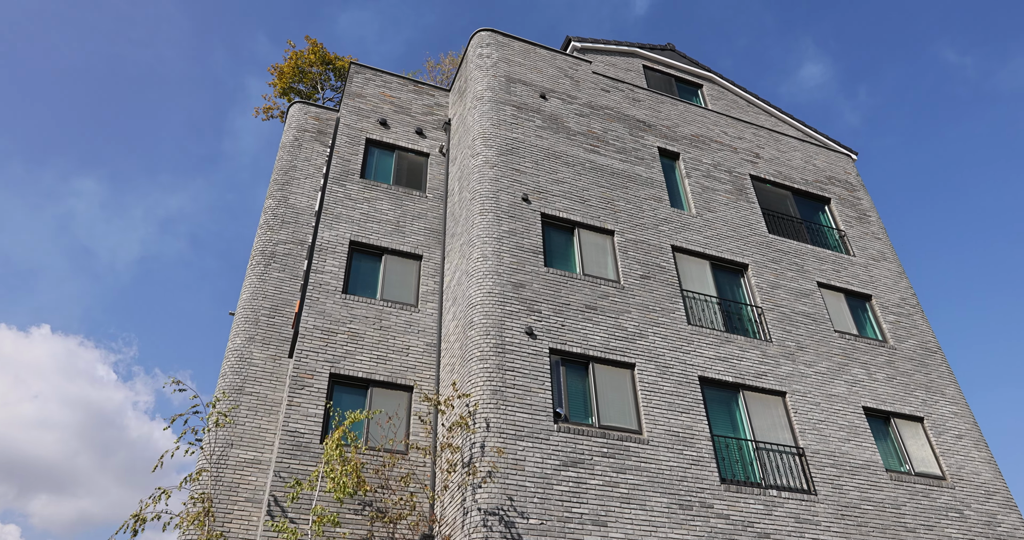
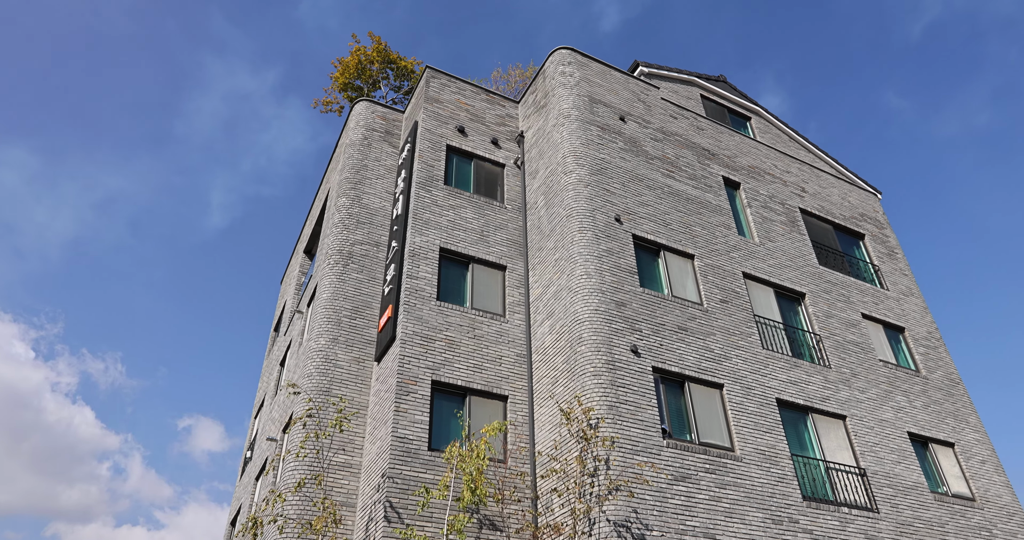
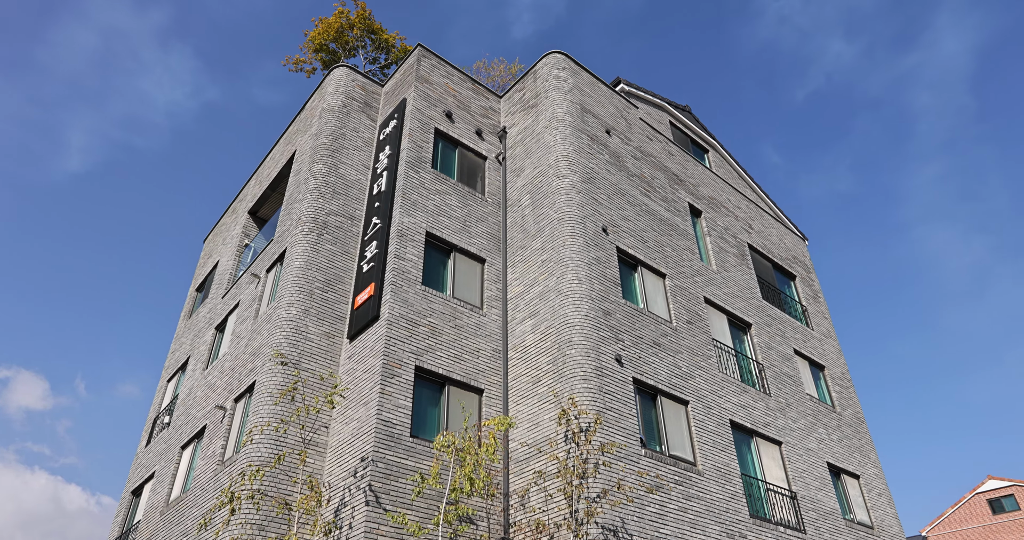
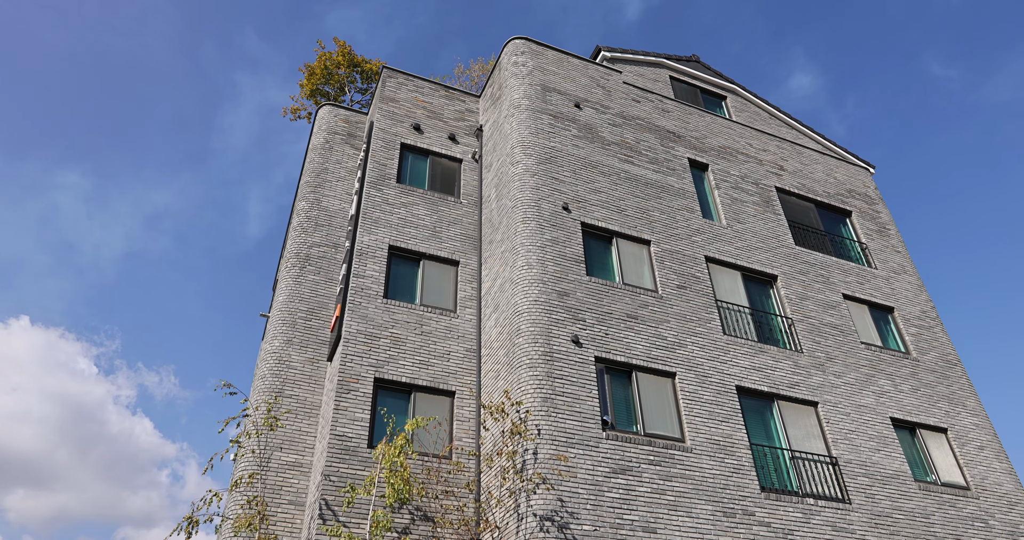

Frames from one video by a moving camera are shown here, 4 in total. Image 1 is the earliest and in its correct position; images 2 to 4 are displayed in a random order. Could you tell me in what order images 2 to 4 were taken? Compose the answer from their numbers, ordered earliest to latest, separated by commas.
4, 2, 3
